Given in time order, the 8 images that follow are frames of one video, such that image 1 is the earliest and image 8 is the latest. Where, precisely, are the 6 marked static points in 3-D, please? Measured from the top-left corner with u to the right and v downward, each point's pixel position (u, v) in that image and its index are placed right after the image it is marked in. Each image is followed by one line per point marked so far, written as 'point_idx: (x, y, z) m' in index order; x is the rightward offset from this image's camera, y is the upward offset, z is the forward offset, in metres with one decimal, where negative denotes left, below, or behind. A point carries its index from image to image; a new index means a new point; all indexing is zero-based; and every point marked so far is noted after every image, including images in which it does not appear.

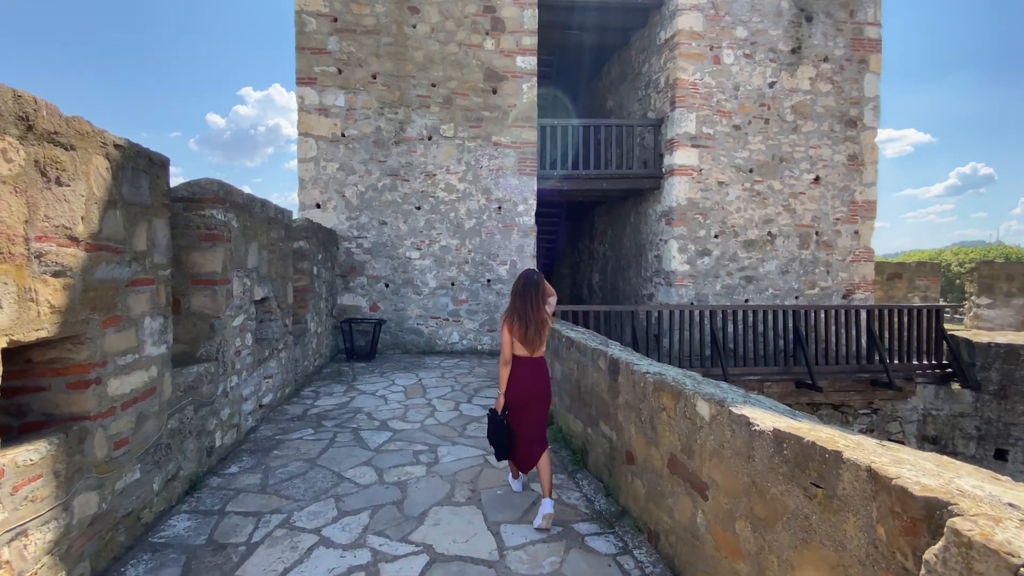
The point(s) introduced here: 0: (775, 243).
0: (+4.4, +0.8, +8.0) m
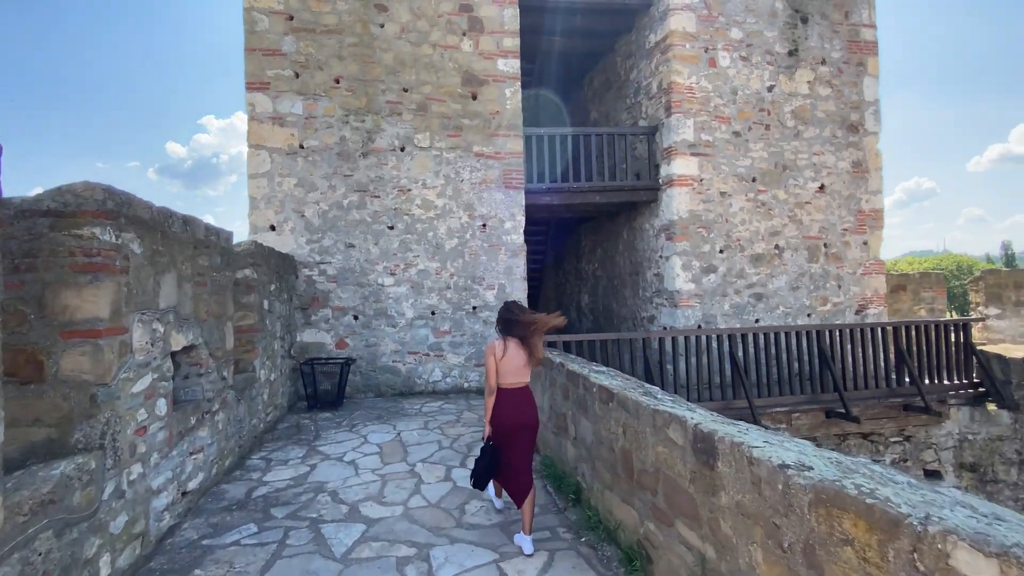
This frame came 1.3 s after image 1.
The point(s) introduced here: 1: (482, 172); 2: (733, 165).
0: (+4.2, +0.5, +7.4) m
1: (-0.4, +1.6, +6.7) m
2: (+3.3, +1.8, +7.2) m
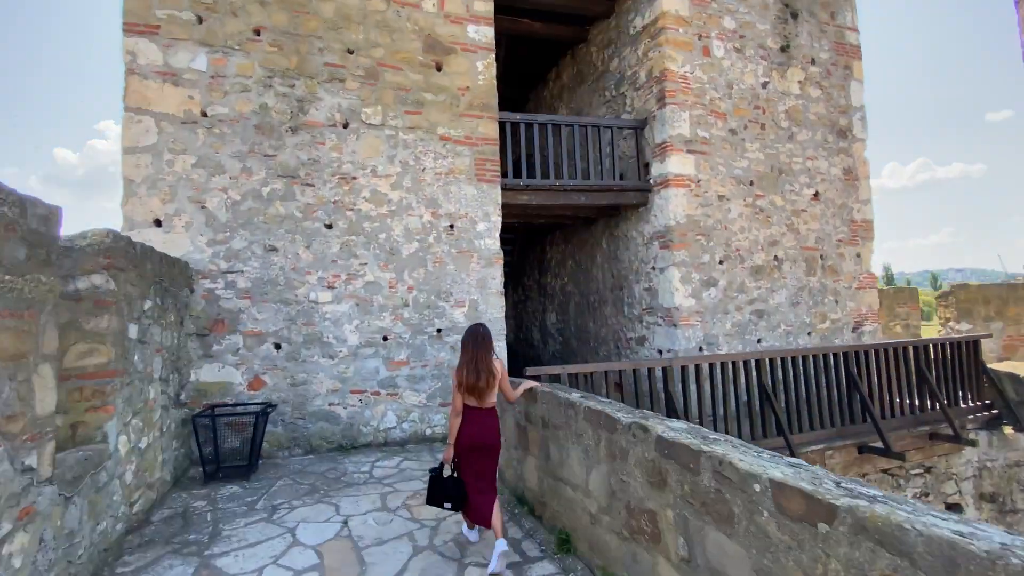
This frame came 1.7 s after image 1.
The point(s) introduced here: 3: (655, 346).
0: (+3.8, +0.3, +6.7) m
1: (-0.7, +1.4, +5.3) m
2: (+2.9, +1.6, +6.4) m
3: (+1.8, -0.8, +6.3) m
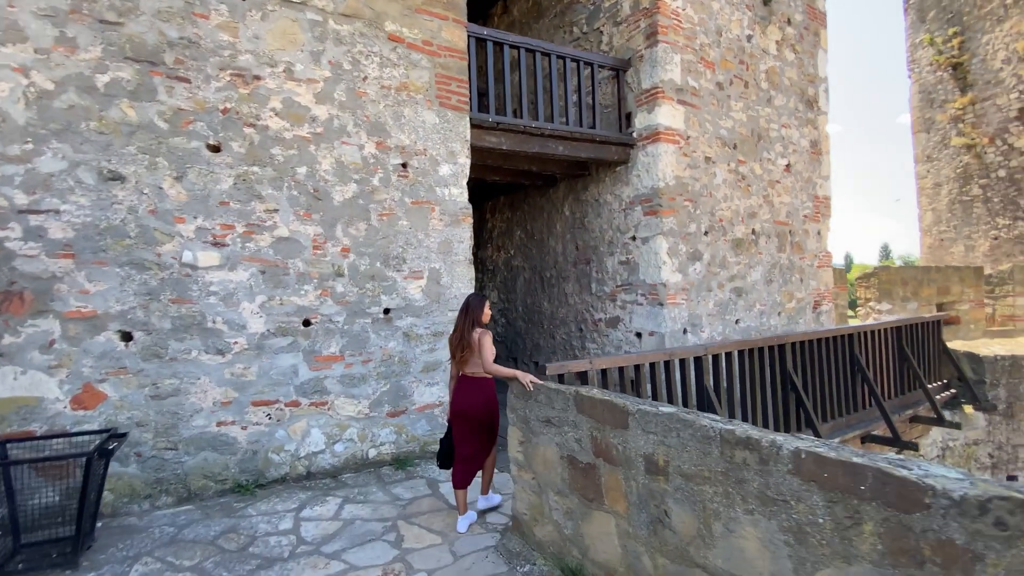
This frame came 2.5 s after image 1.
0: (+3.2, +0.6, +6.1) m
1: (-0.9, +1.7, +3.8) m
2: (+2.4, +1.9, +5.6) m
3: (+1.3, -0.5, +5.3) m
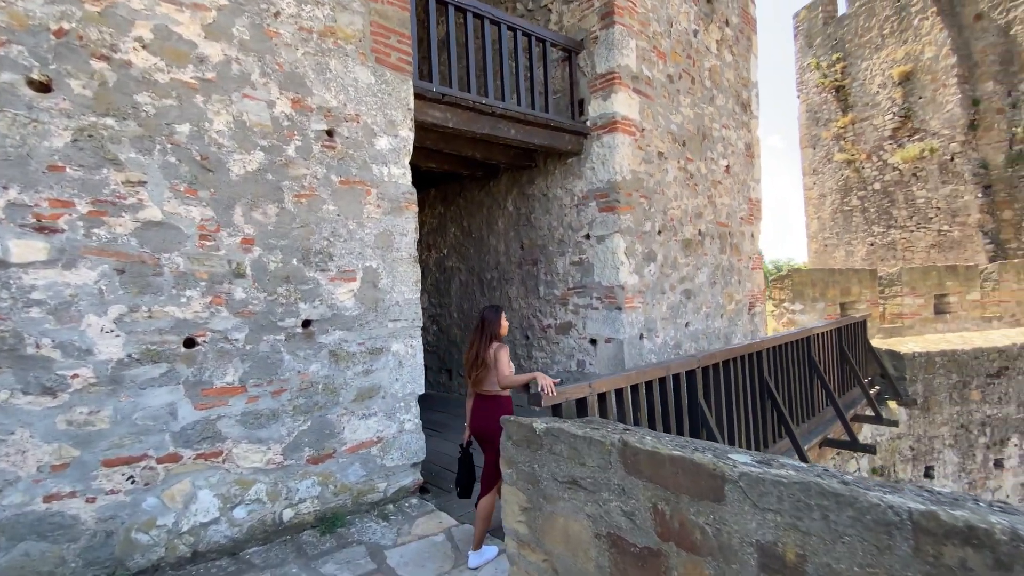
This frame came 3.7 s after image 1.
0: (+2.4, +0.5, +6.0) m
1: (-1.2, +1.7, +2.9) m
2: (+1.7, +1.9, +5.4) m
3: (+0.8, -0.5, +4.8) m
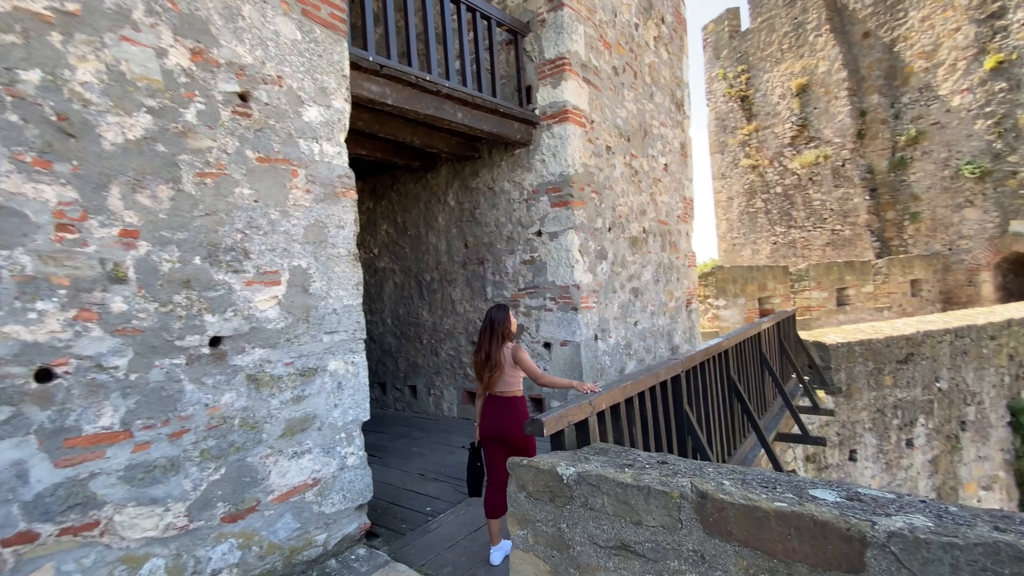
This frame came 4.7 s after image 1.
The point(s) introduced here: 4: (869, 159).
0: (+1.7, +0.6, +5.9) m
1: (-1.4, +1.7, +2.3) m
2: (+1.1, +1.9, +5.2) m
3: (+0.3, -0.5, +4.5) m
4: (+9.2, +3.3, +12.3) m
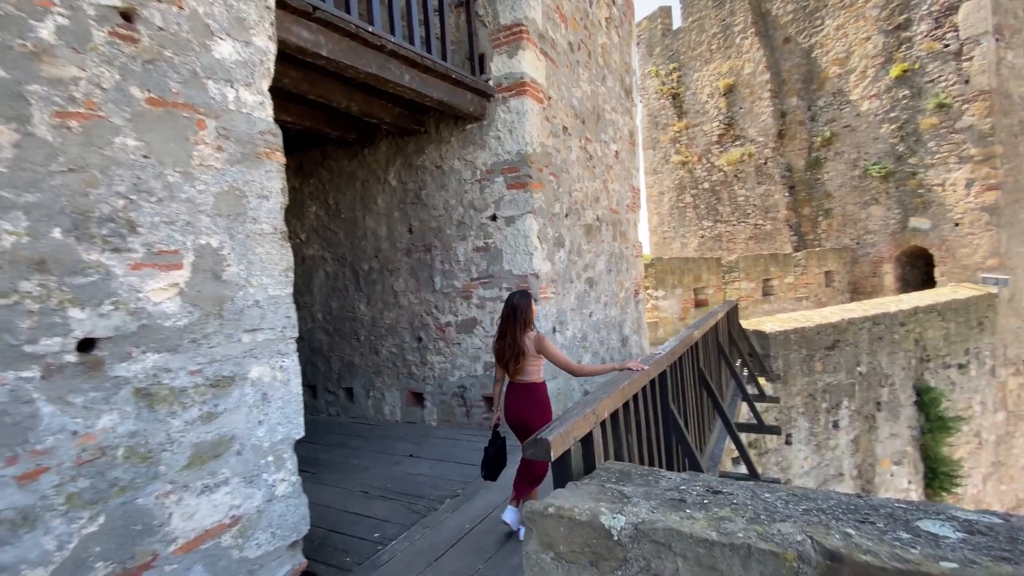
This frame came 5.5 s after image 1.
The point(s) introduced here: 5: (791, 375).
0: (+1.1, +0.7, +5.7) m
1: (-1.4, +1.7, +1.7) m
2: (+0.6, +2.0, +4.9) m
3: (-0.1, -0.4, +4.1) m
4: (+7.5, +3.6, +13.1) m
5: (+3.9, -1.2, +6.6) m
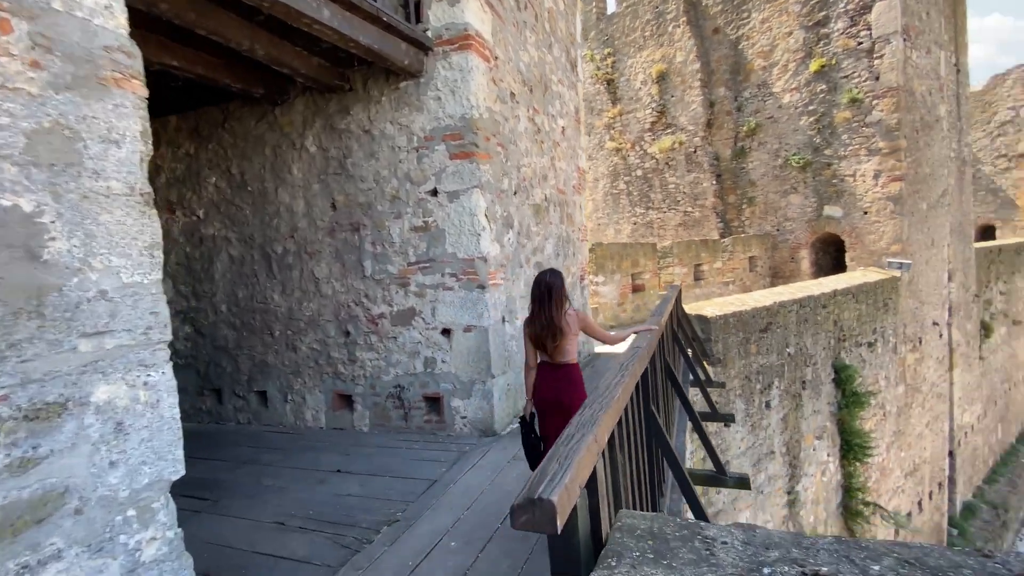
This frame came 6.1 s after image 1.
0: (+0.4, +0.8, +5.3) m
1: (-1.5, +1.7, +1.0) m
2: (0.0, +2.1, +4.4) m
3: (-0.6, -0.3, +3.6) m
4: (+5.8, +4.0, +13.5) m
5: (+3.1, -1.0, +6.7) m
